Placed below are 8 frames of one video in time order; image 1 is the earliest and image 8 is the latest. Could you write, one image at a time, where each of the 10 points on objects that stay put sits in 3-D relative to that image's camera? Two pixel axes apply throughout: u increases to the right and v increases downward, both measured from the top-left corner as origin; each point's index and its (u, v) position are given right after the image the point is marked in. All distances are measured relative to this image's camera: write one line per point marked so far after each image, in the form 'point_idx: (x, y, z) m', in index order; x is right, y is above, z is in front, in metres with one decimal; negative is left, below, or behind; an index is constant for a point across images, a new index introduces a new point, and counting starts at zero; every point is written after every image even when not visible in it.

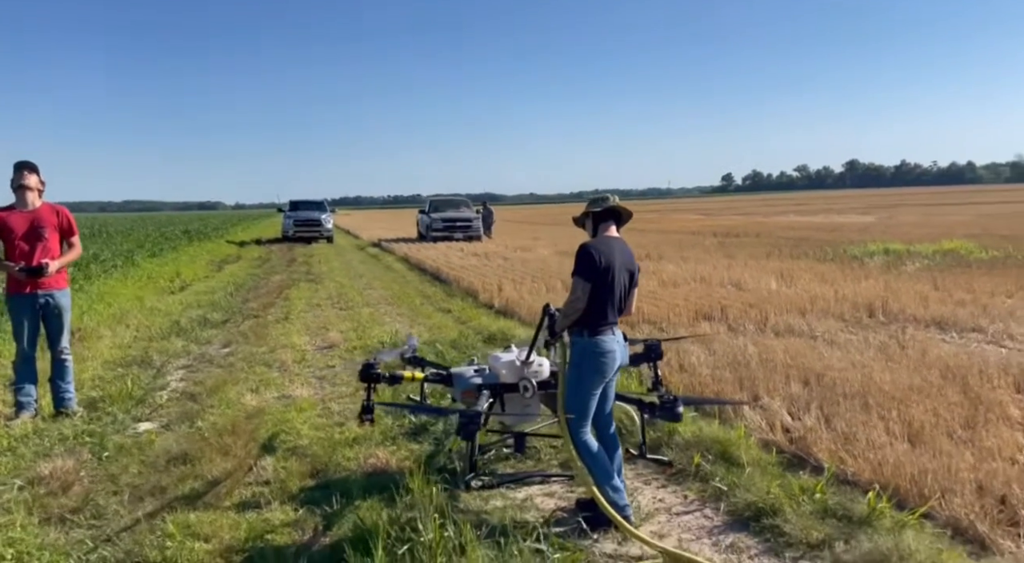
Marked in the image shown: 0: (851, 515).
0: (+1.9, -1.3, +4.4) m
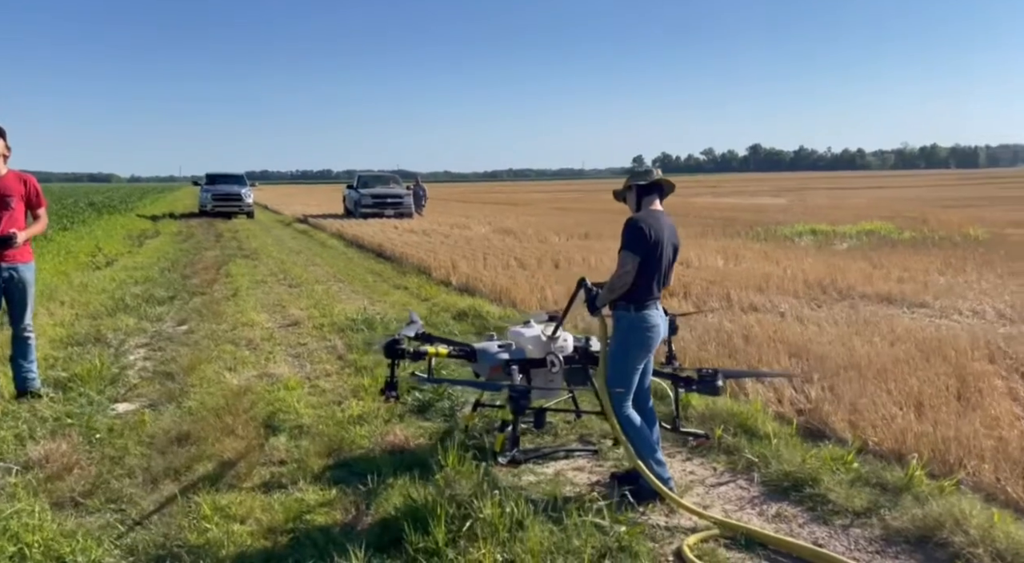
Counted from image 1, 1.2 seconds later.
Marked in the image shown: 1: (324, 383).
0: (+2.1, -1.2, +4.6) m
1: (-1.7, -0.9, +7.4) m
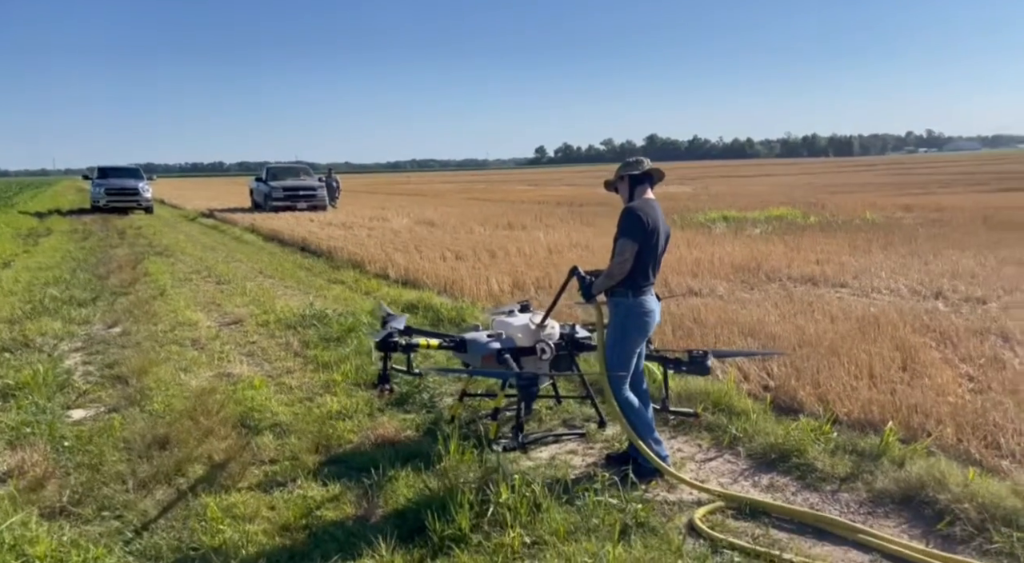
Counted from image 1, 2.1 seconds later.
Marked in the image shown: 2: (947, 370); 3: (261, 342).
0: (+2.2, -1.0, +5.0) m
1: (-2.0, -0.9, +7.3) m
2: (+3.4, -0.7, +6.4) m
3: (-2.7, -0.7, +8.9) m
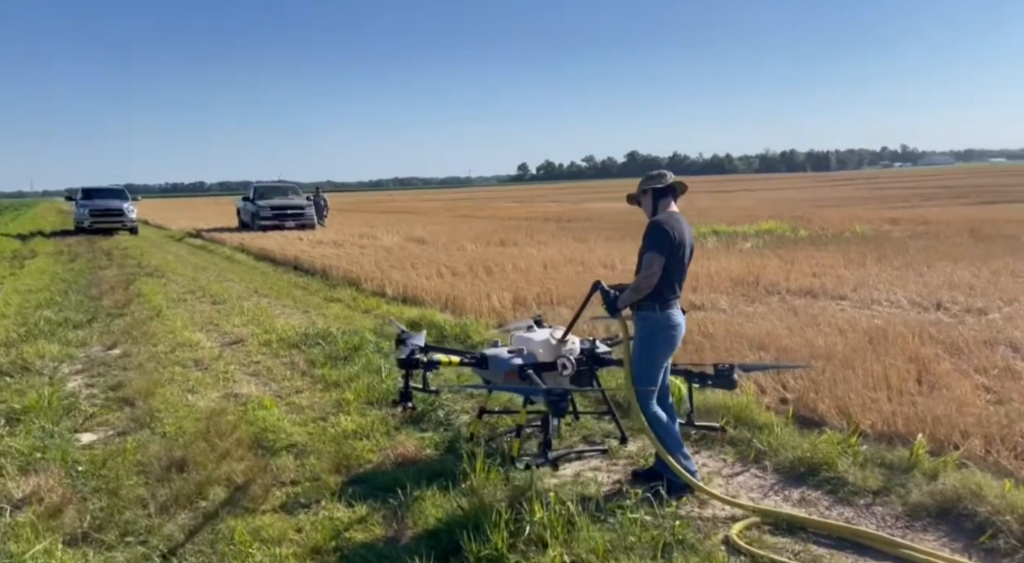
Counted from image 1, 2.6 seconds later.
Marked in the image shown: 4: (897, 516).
0: (+2.3, -1.1, +5.0) m
1: (-1.9, -1.0, +7.2) m
2: (+3.5, -0.8, +6.4) m
3: (-2.6, -0.9, +8.8) m
4: (+2.1, -1.3, +4.5) m
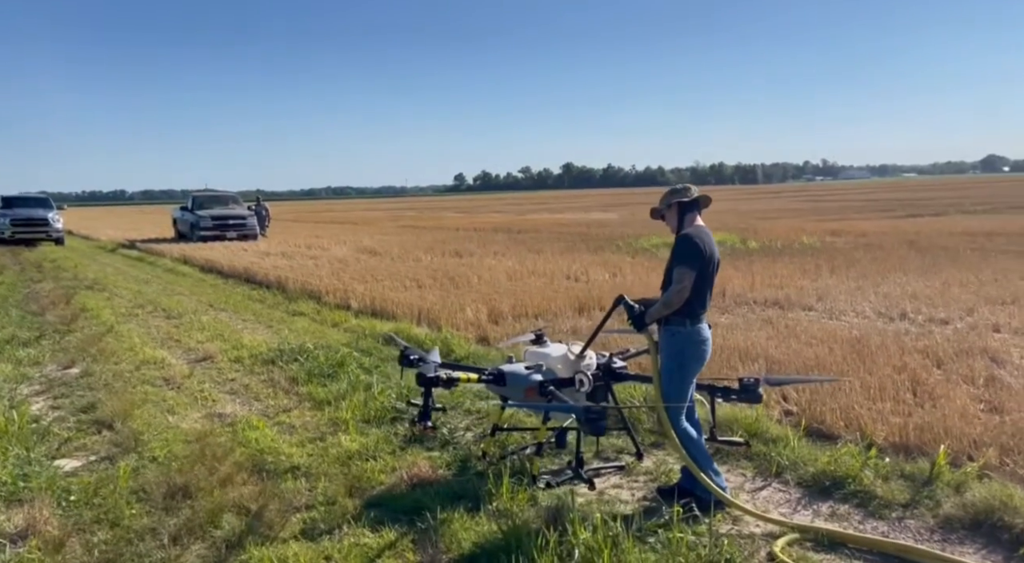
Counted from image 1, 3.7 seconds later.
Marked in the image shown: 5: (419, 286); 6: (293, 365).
0: (+2.5, -1.2, +5.1) m
1: (-1.9, -1.2, +6.9) m
2: (+3.6, -0.9, +6.6) m
3: (-2.8, -1.0, +8.4) m
4: (+2.3, -1.4, +4.5) m
5: (-1.6, -0.1, +13.9) m
6: (-2.3, -0.9, +8.7) m
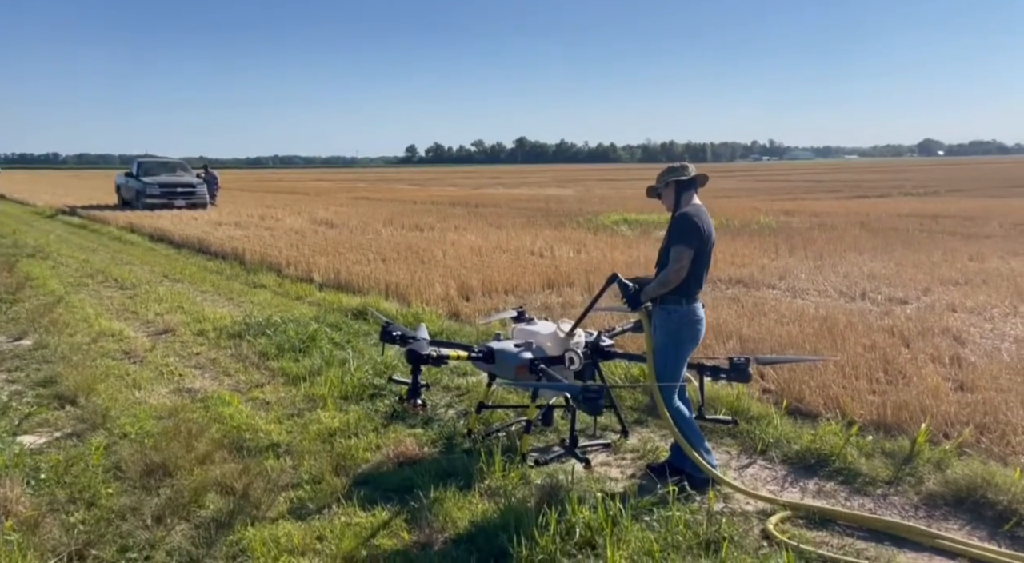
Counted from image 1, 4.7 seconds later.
0: (+2.4, -1.1, +5.2) m
1: (-2.0, -0.9, +6.7) m
2: (+3.4, -0.7, +6.8) m
3: (-3.0, -0.7, +8.2) m
4: (+2.3, -1.3, +4.6) m
5: (-2.2, +0.4, +13.7) m
6: (-2.6, -0.6, +8.5) m
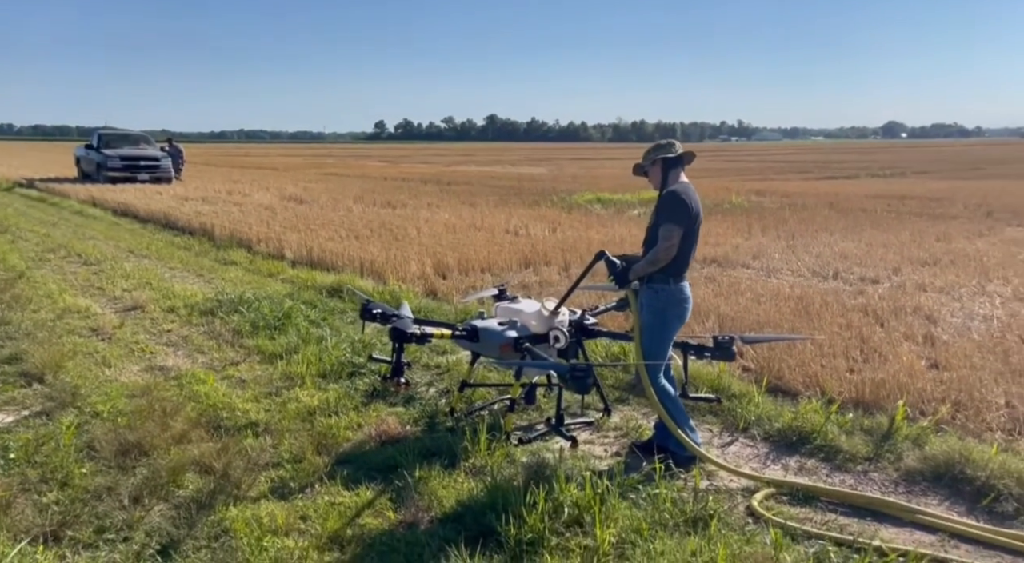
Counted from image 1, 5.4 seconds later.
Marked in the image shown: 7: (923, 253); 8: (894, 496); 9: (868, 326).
0: (+2.3, -0.9, +5.2) m
1: (-2.2, -0.7, +6.6) m
2: (+3.3, -0.6, +6.9) m
3: (-3.2, -0.5, +8.0) m
4: (+2.2, -1.1, +4.7) m
5: (-2.6, +0.7, +13.5) m
6: (-2.8, -0.4, +8.3) m
7: (+6.8, +0.5, +13.5) m
8: (+2.1, -1.2, +4.5) m
9: (+3.3, -0.4, +7.6) m
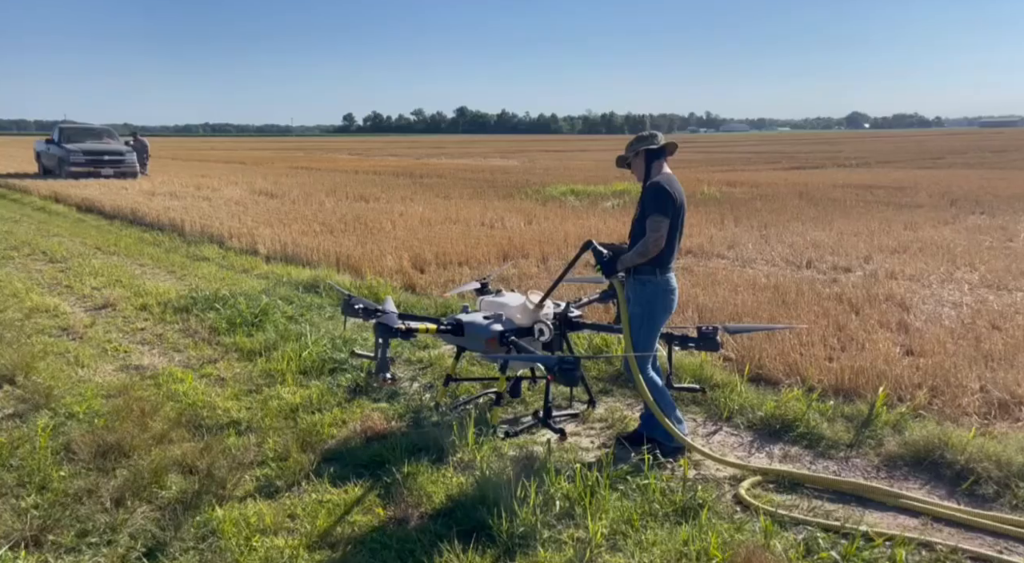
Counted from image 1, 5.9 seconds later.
0: (+2.2, -0.9, +5.3) m
1: (-2.3, -0.7, +6.5) m
2: (+3.1, -0.5, +7.0) m
3: (-3.4, -0.5, +7.9) m
4: (+2.1, -1.1, +4.8) m
5: (-3.0, +0.8, +13.4) m
6: (-3.0, -0.3, +8.2) m
7: (+6.4, +0.7, +13.7) m
8: (+2.0, -1.1, +4.6) m
9: (+3.1, -0.3, +7.7) m
